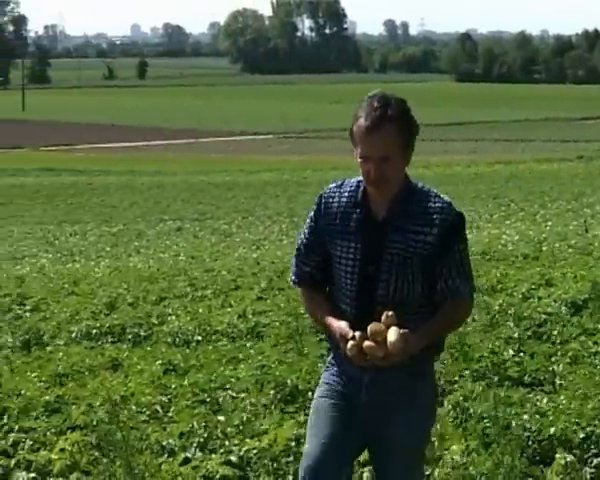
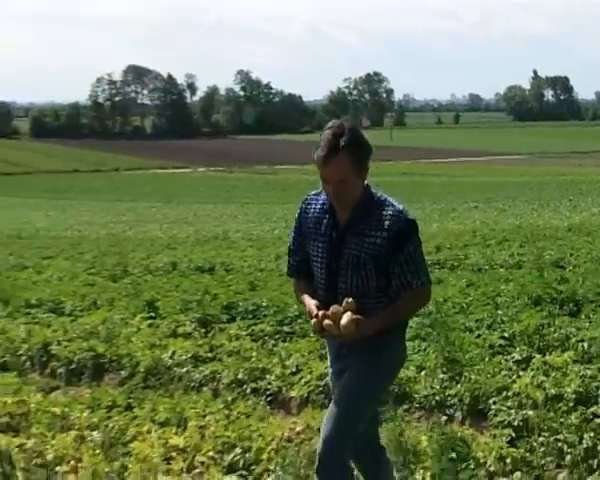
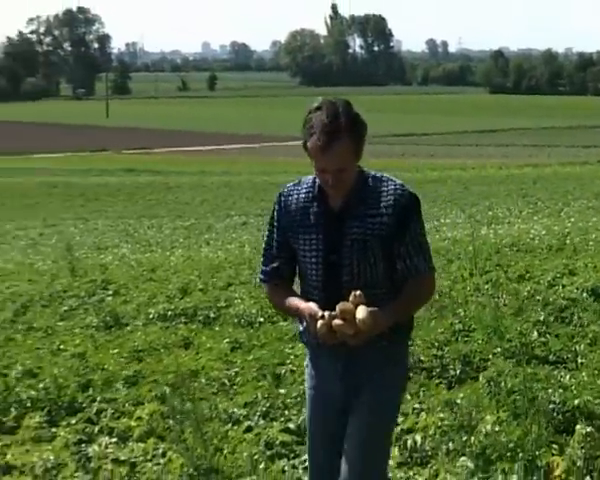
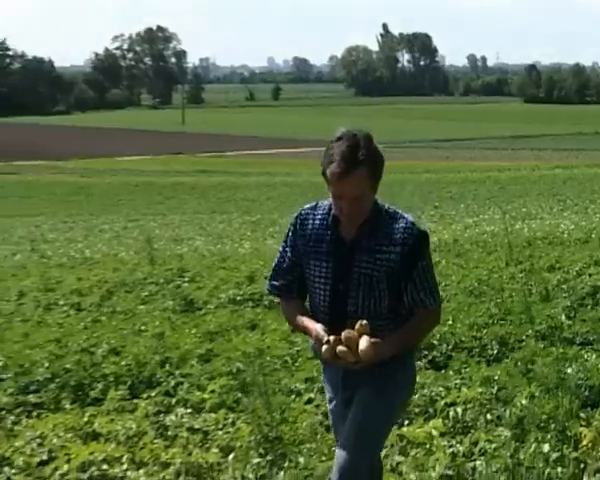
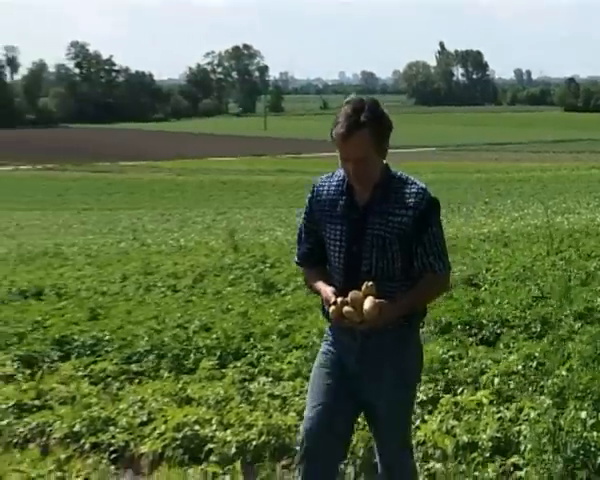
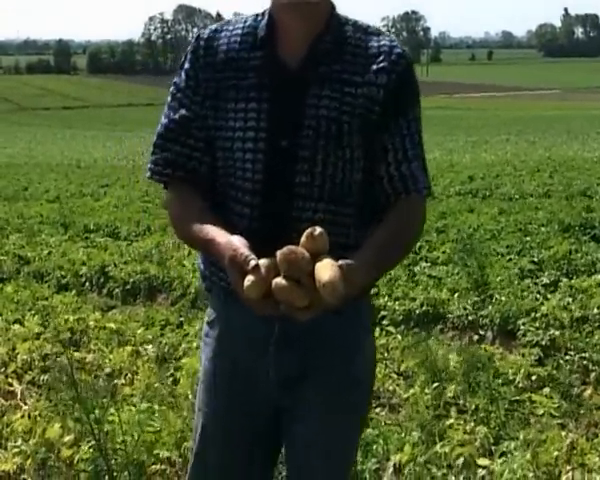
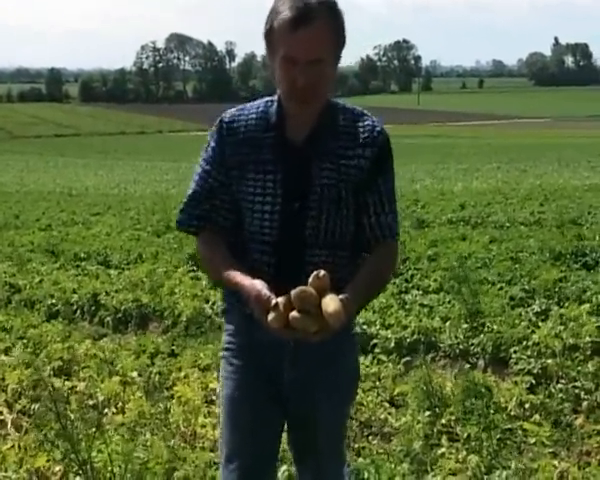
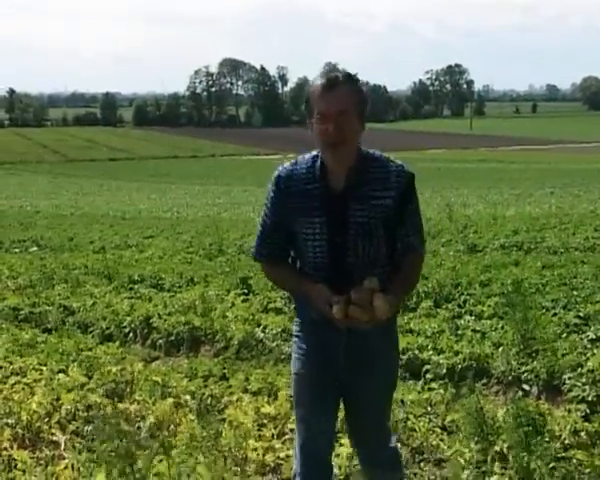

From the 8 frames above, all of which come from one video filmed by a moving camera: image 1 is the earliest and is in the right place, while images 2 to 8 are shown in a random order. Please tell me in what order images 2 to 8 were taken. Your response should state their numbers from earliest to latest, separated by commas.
3, 4, 5, 2, 8, 7, 6
